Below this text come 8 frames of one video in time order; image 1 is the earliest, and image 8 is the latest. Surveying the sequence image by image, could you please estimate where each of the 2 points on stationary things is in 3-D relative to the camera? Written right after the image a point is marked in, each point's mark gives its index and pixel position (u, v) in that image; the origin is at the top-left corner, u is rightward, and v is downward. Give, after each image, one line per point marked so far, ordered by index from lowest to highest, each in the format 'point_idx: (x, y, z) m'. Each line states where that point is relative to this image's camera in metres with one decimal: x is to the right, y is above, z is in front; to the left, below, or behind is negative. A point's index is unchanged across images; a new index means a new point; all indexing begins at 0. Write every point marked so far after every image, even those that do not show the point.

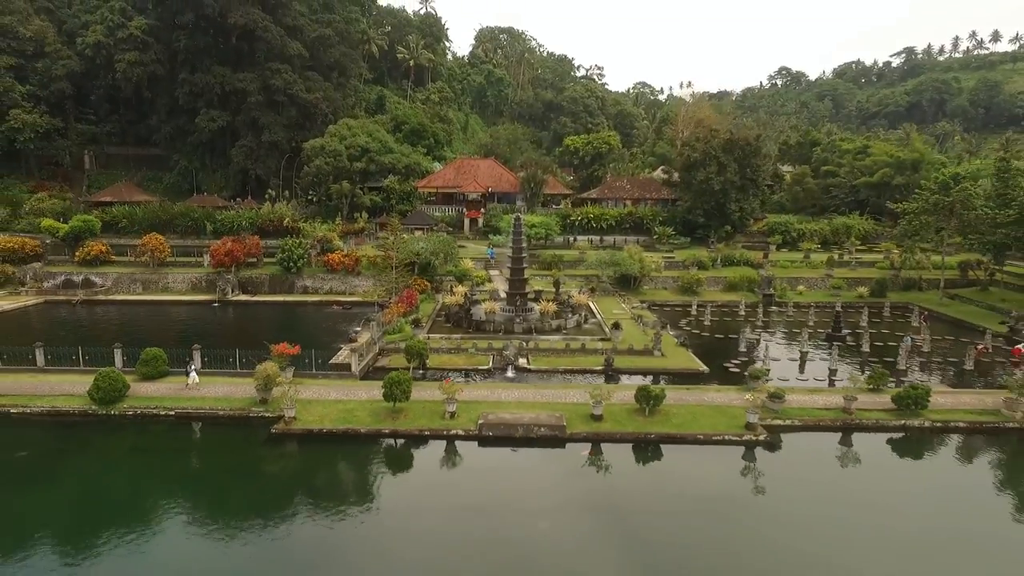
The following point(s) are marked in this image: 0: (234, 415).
0: (-6.5, -3.0, +15.1) m
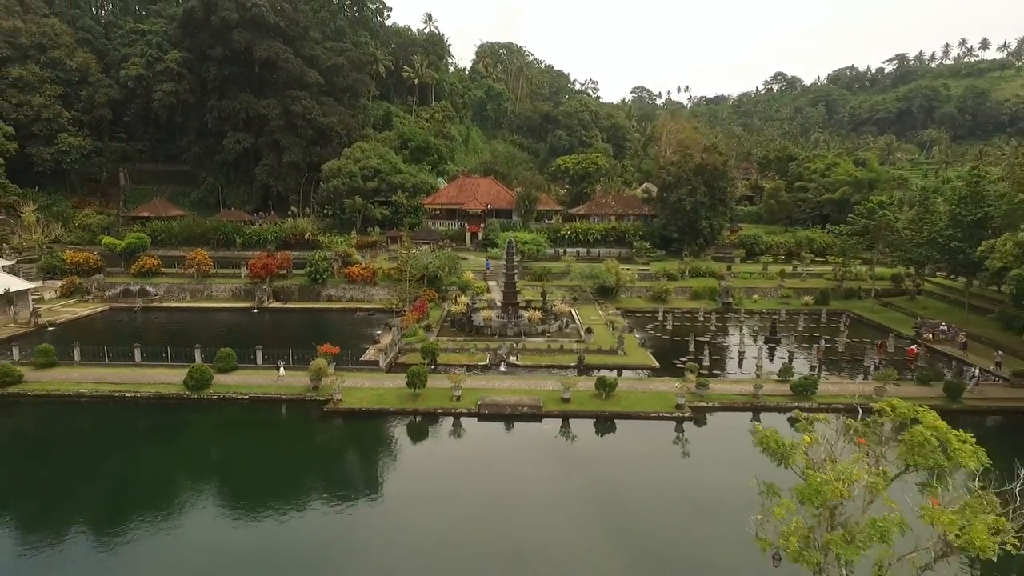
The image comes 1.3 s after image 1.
0: (-6.8, -3.5, +20.0) m
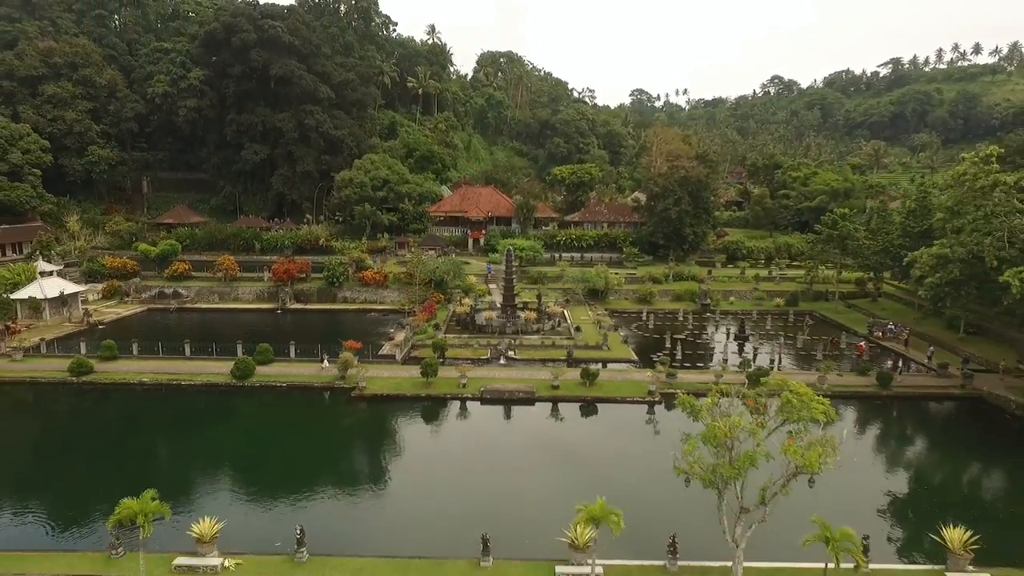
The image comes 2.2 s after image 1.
0: (-6.9, -3.6, +23.5) m
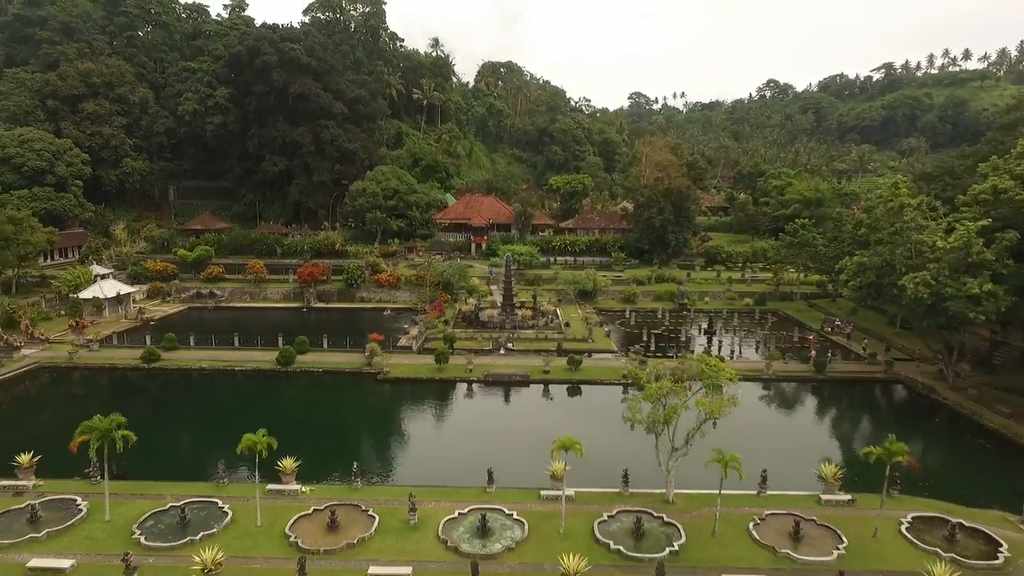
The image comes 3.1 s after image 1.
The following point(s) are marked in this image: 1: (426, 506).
0: (-6.9, -3.7, +28.2) m
1: (-2.1, -5.5, +16.2) m
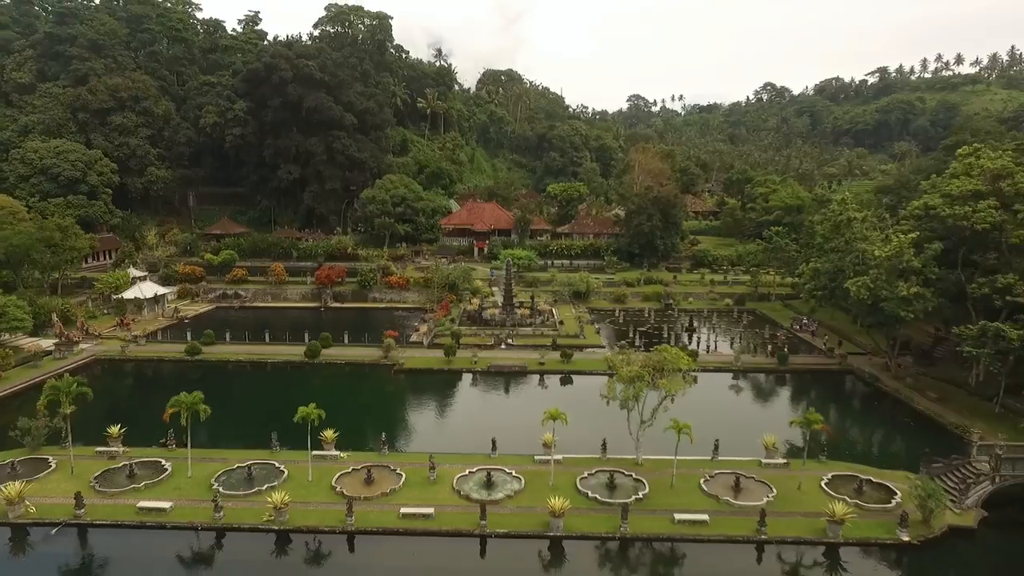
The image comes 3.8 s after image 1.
0: (-6.9, -3.8, +32.1) m
1: (-2.2, -5.6, +20.0) m
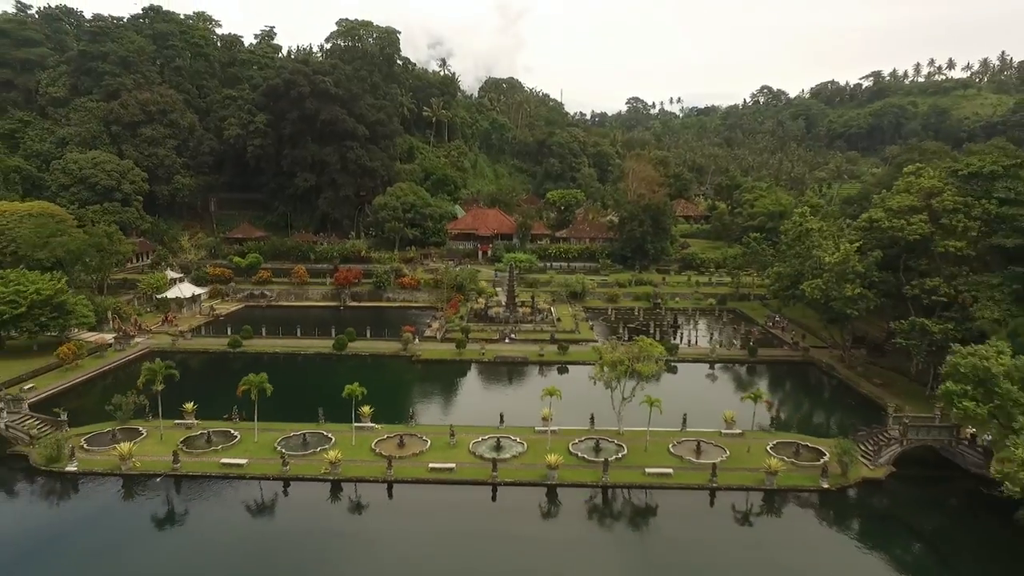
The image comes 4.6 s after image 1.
0: (-6.8, -3.8, +36.5) m
1: (-2.0, -5.7, +24.5) m
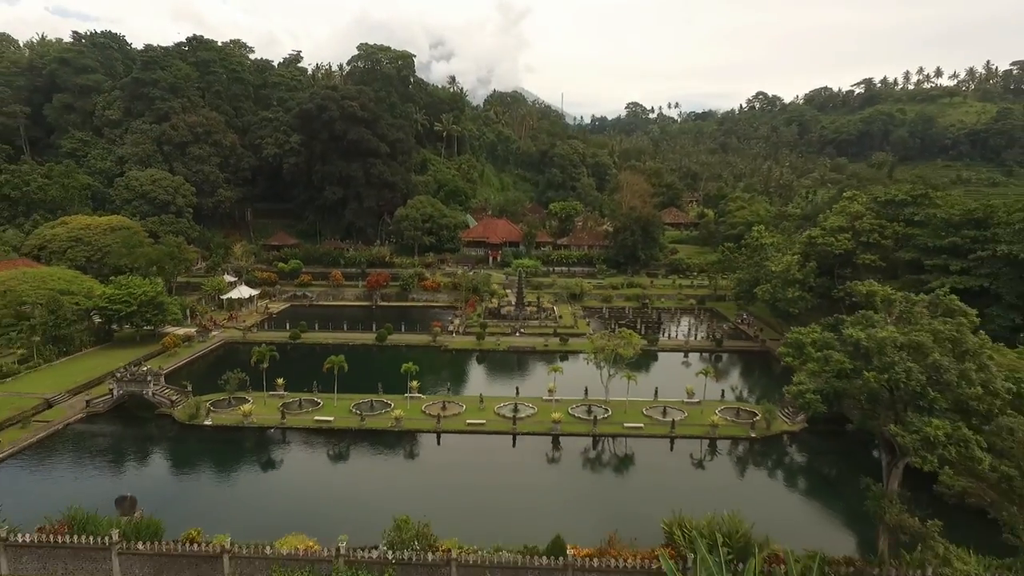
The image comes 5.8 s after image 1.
0: (-6.1, -4.0, +44.5) m
1: (-1.3, -5.8, +32.5) m
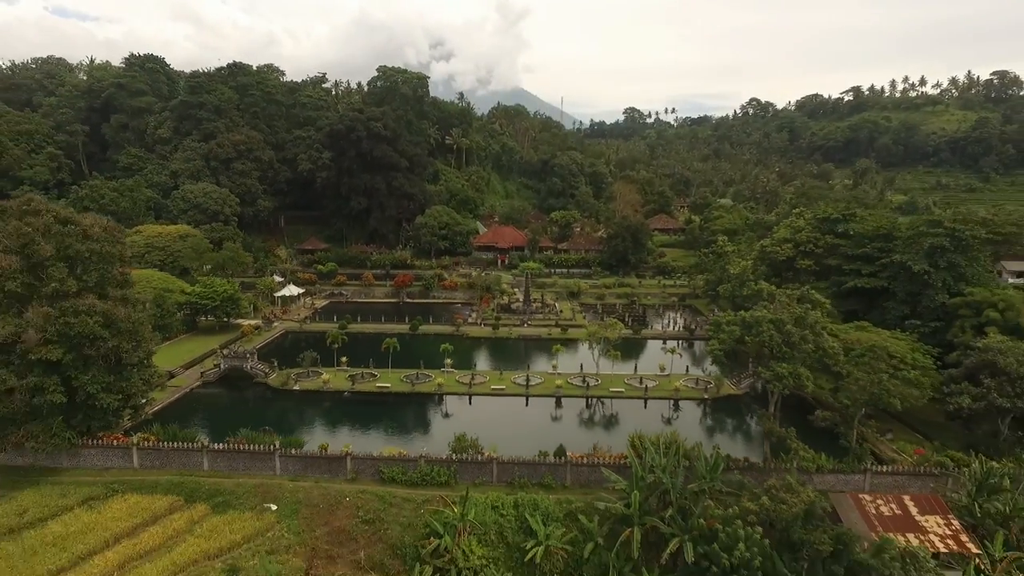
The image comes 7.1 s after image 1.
0: (-5.3, -3.9, +54.1) m
1: (-0.5, -5.8, +42.0) m
